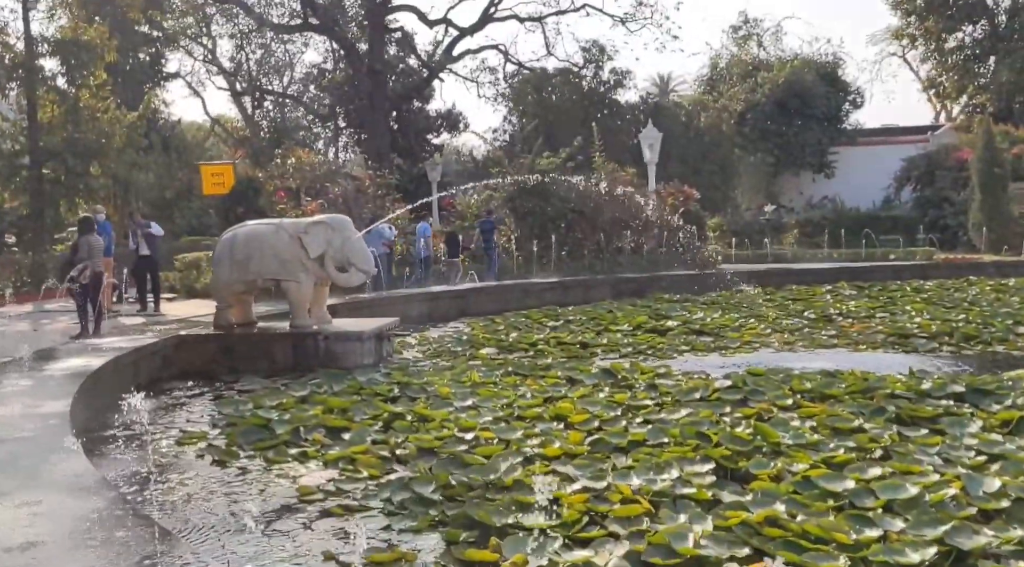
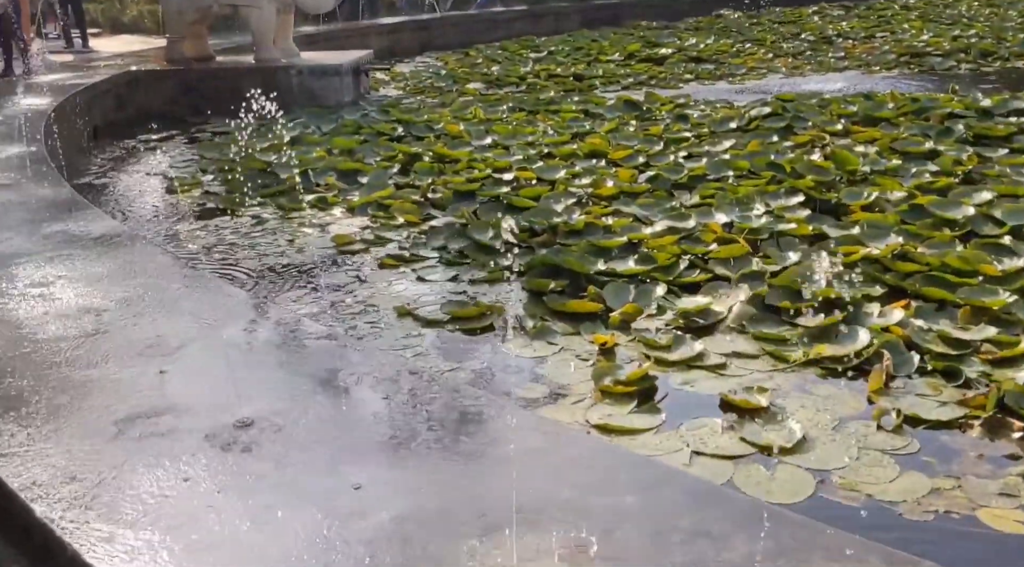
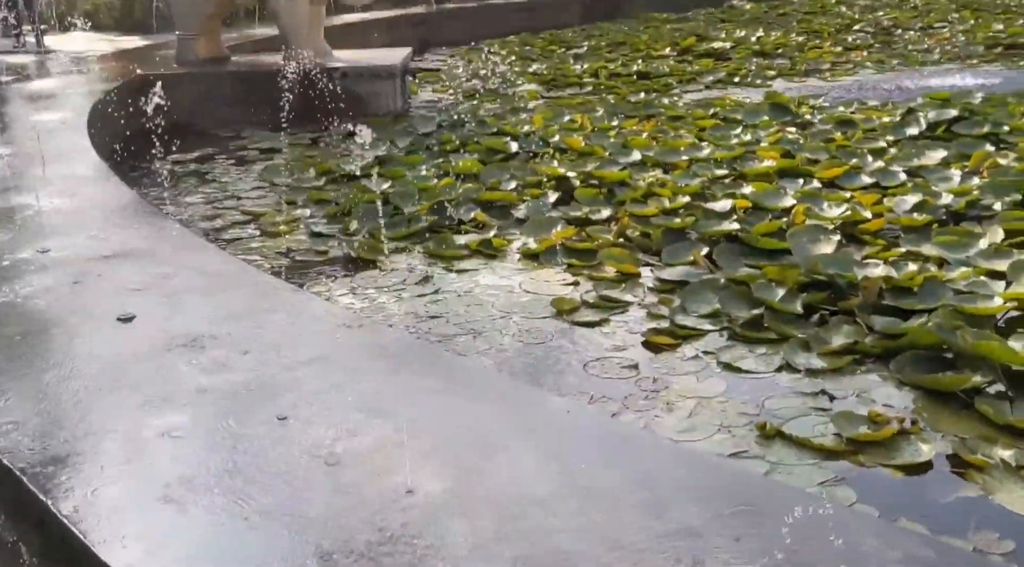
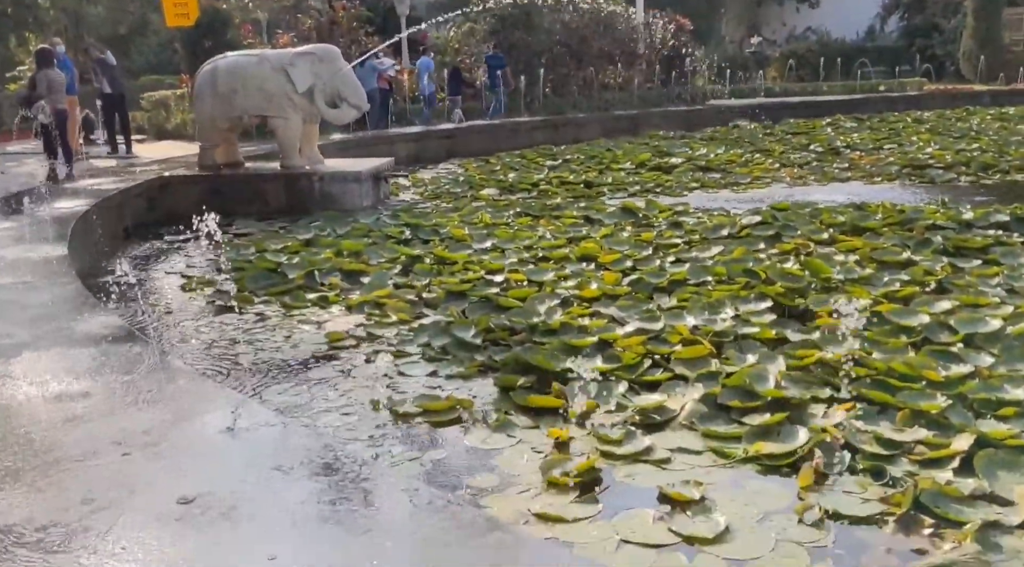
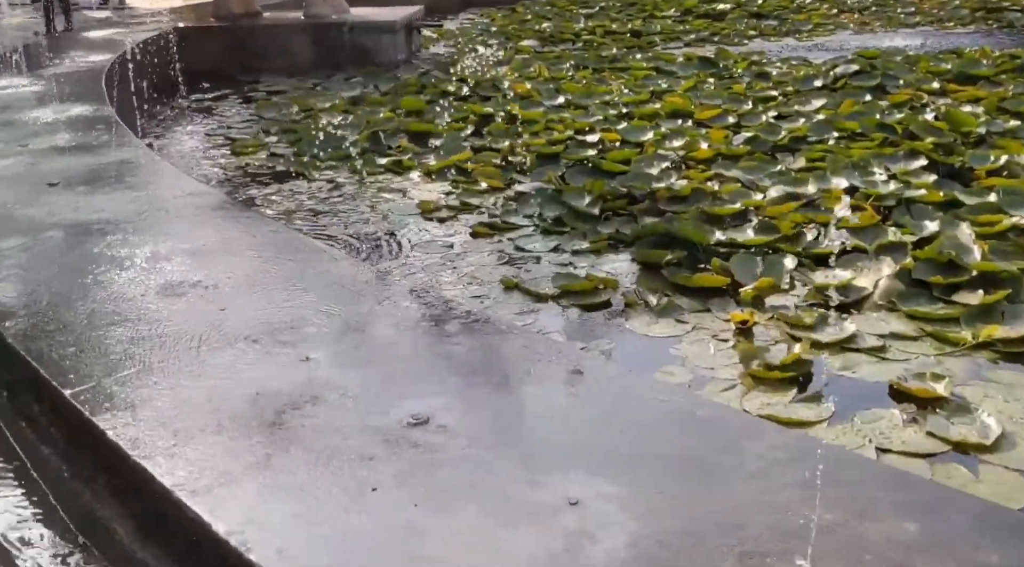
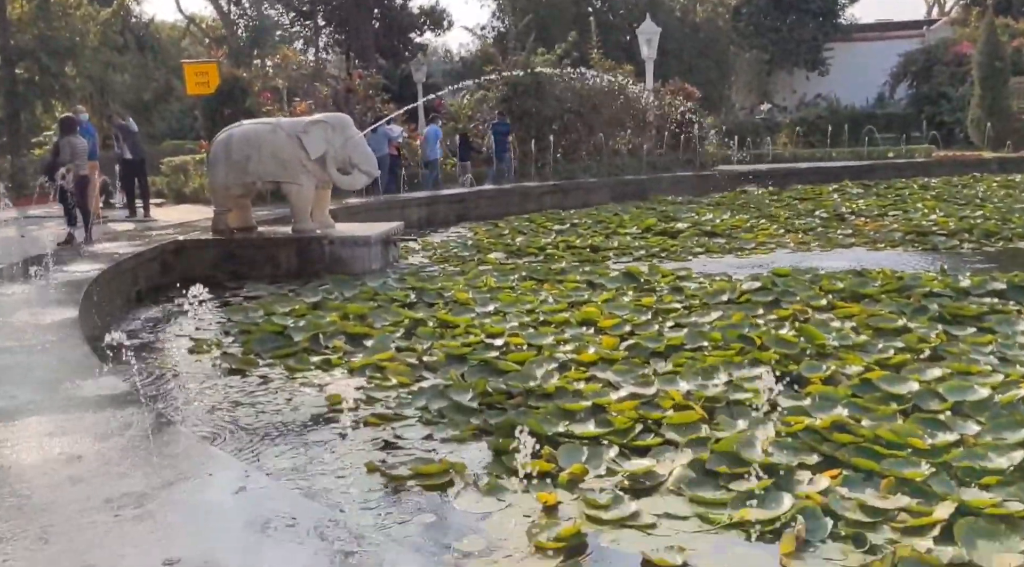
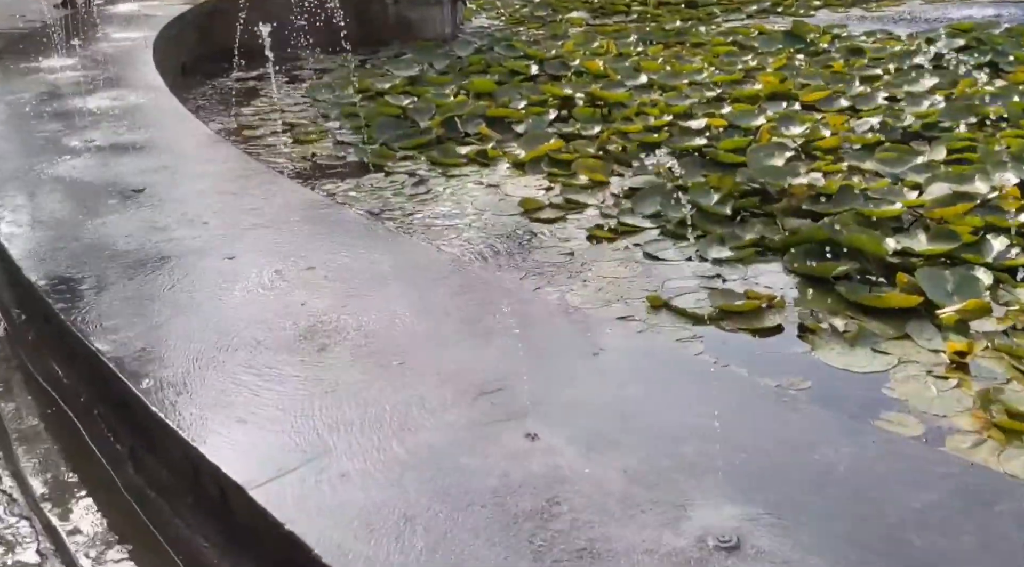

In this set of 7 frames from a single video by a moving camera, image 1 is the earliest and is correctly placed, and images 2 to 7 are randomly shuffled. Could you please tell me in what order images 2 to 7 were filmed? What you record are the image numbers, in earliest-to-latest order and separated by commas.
6, 4, 2, 5, 7, 3
